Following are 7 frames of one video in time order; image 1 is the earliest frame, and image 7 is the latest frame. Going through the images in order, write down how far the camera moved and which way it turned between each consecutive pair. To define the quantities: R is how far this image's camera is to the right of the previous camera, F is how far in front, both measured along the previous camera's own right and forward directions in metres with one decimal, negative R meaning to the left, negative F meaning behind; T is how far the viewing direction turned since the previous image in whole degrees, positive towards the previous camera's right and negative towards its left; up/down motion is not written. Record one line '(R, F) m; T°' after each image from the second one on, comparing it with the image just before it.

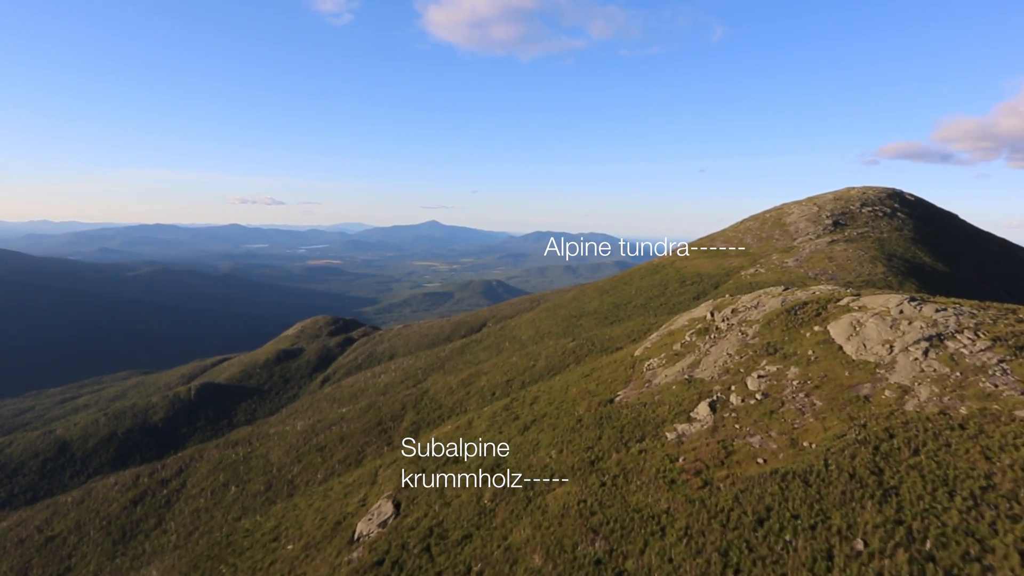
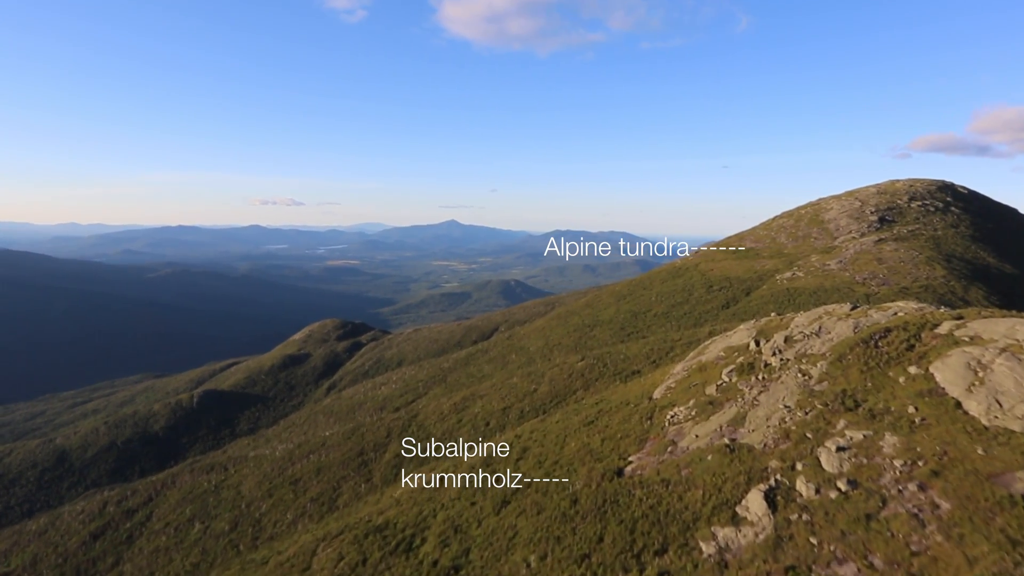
(+1.8, +8.2) m; -2°
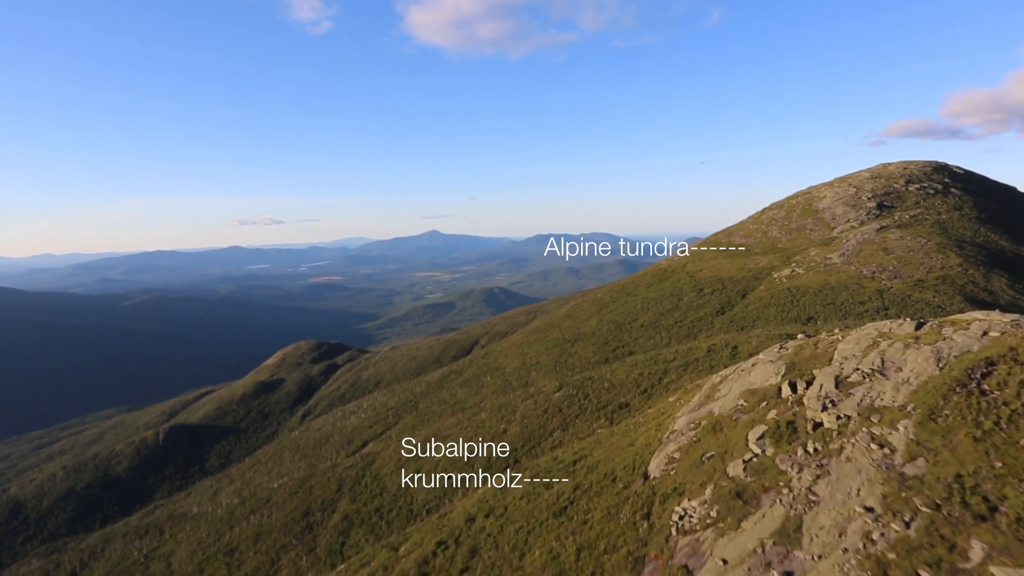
(+1.8, +7.8) m; +1°
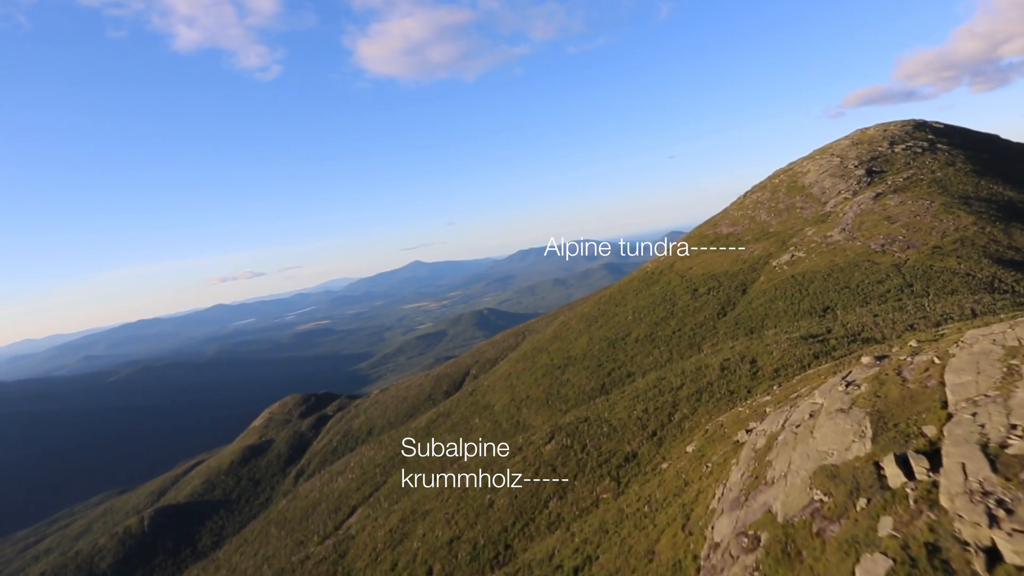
(+1.6, +6.9) m; +1°
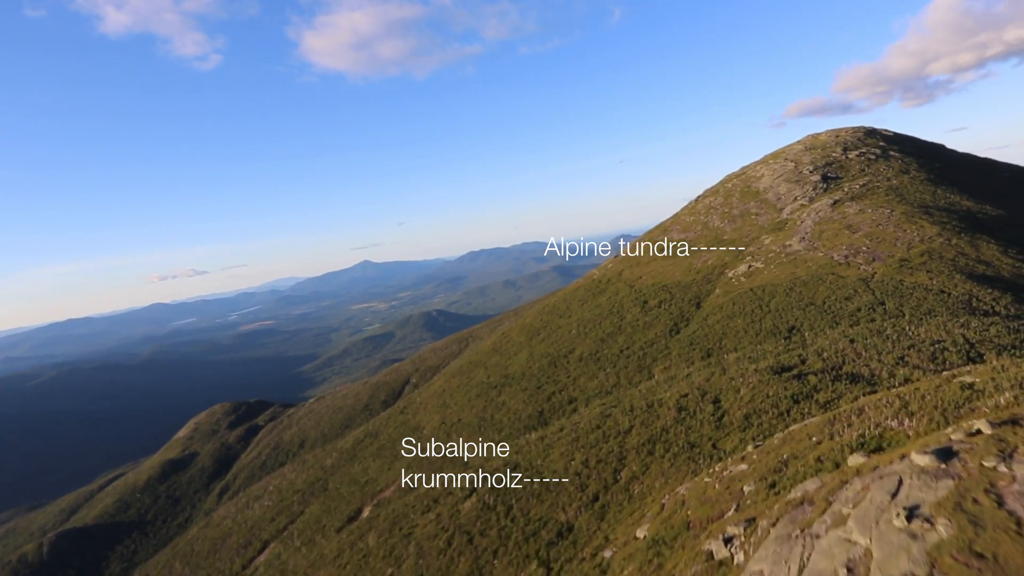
(+1.8, +6.5) m; +5°
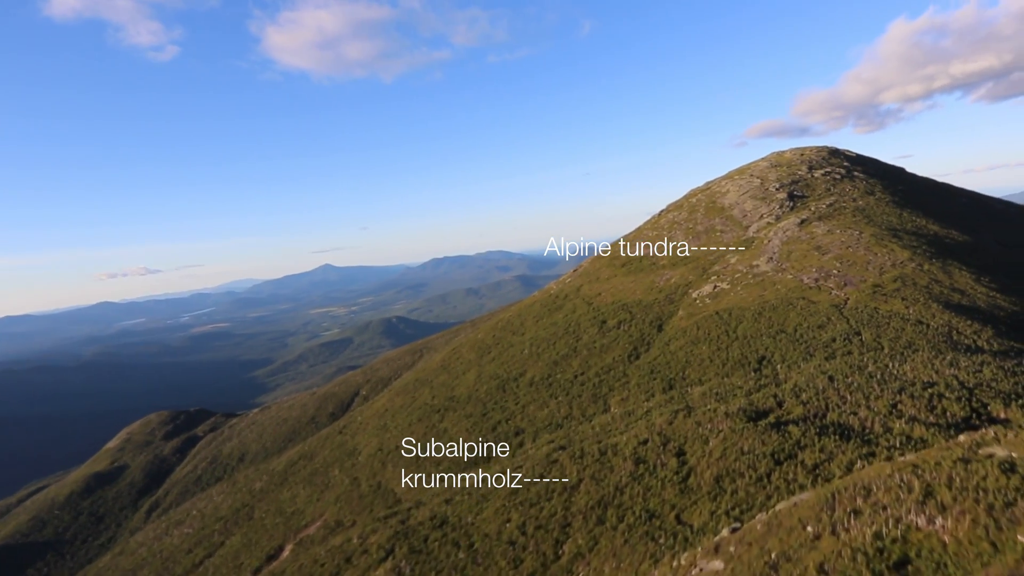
(+1.3, +4.6) m; +4°
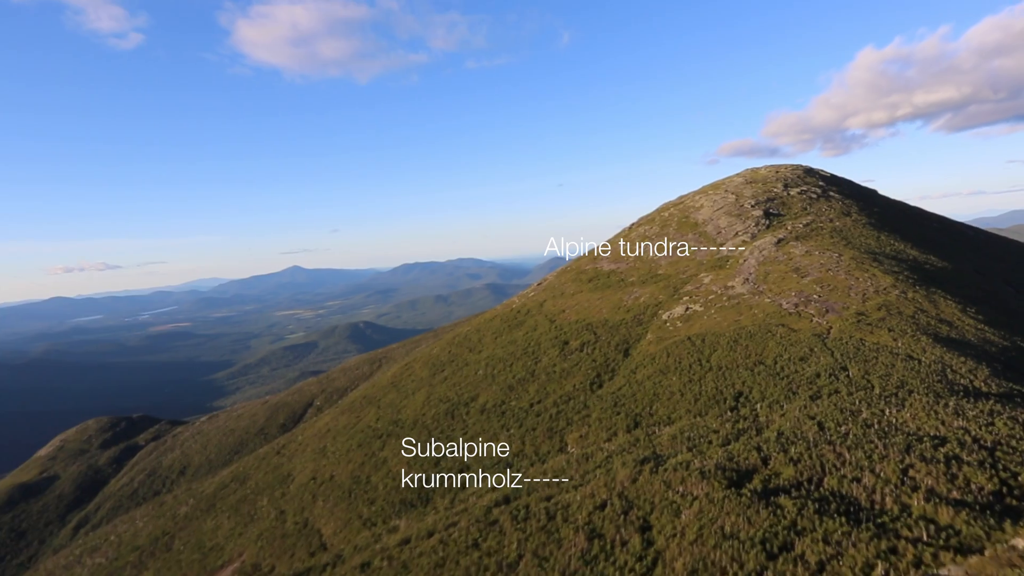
(+1.2, +4.5) m; +3°
